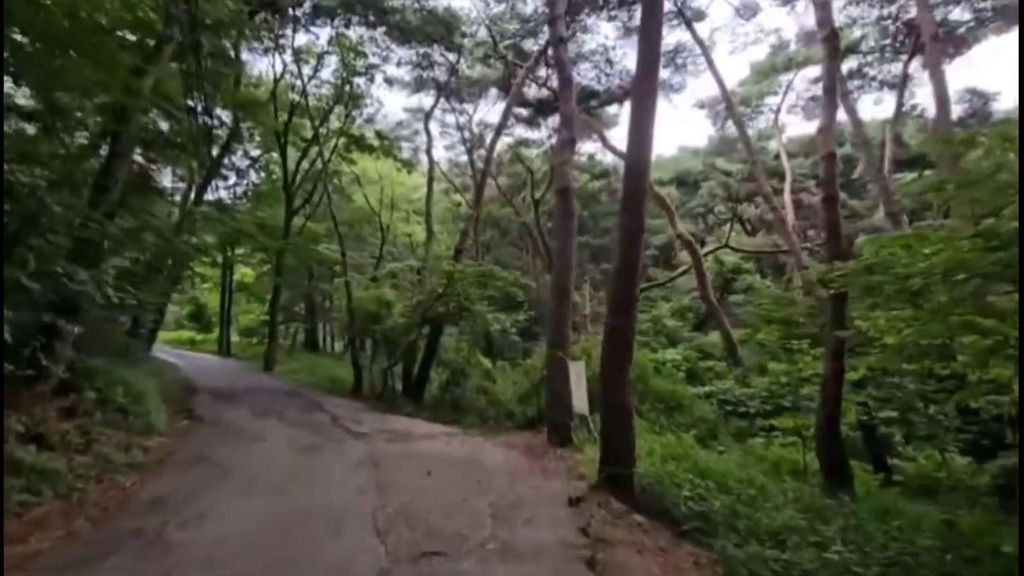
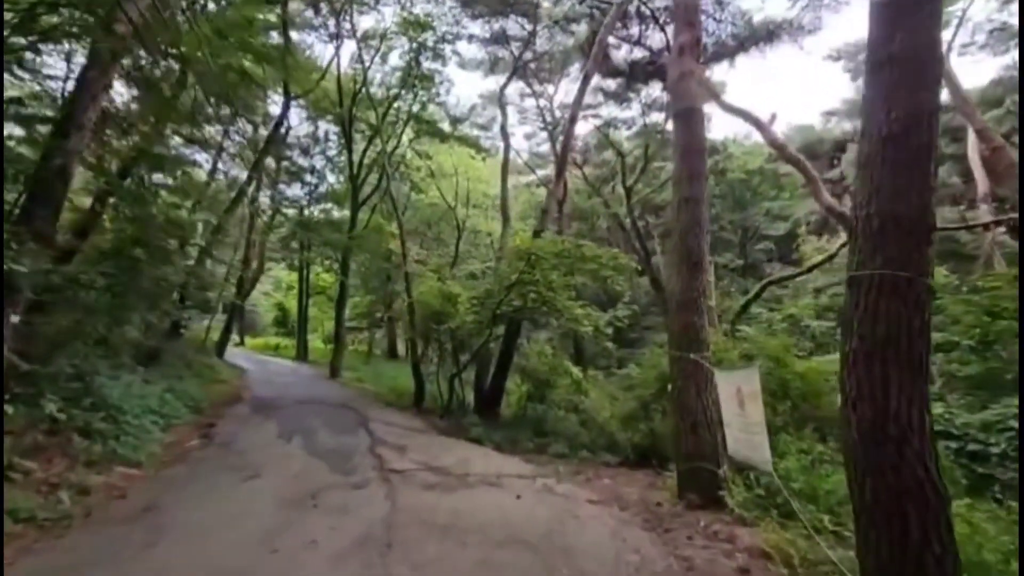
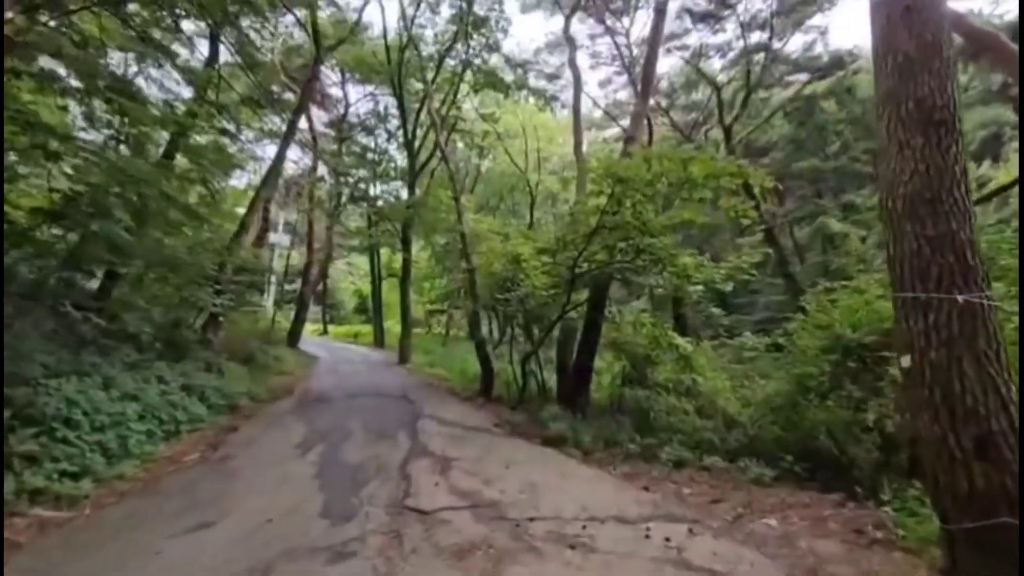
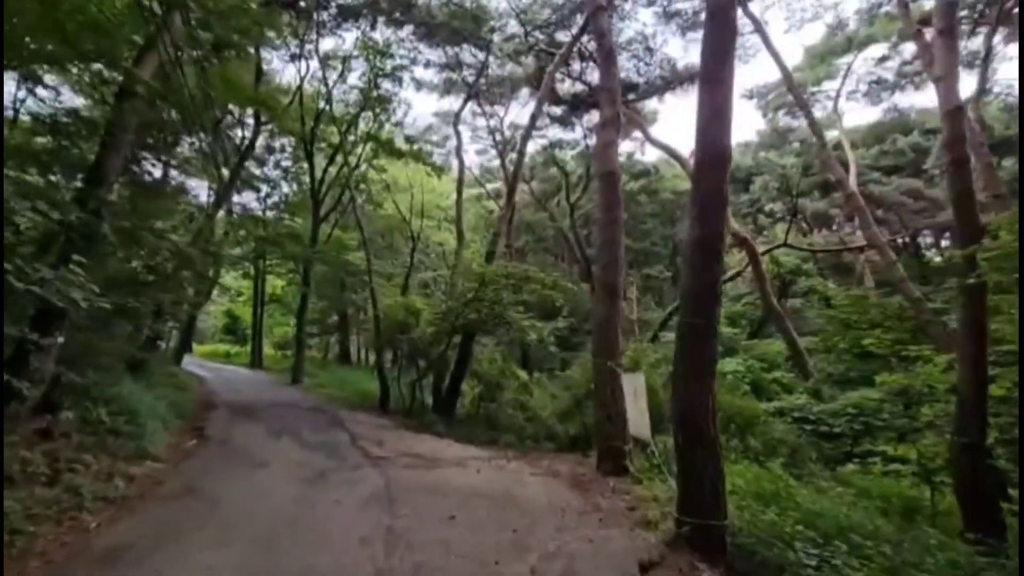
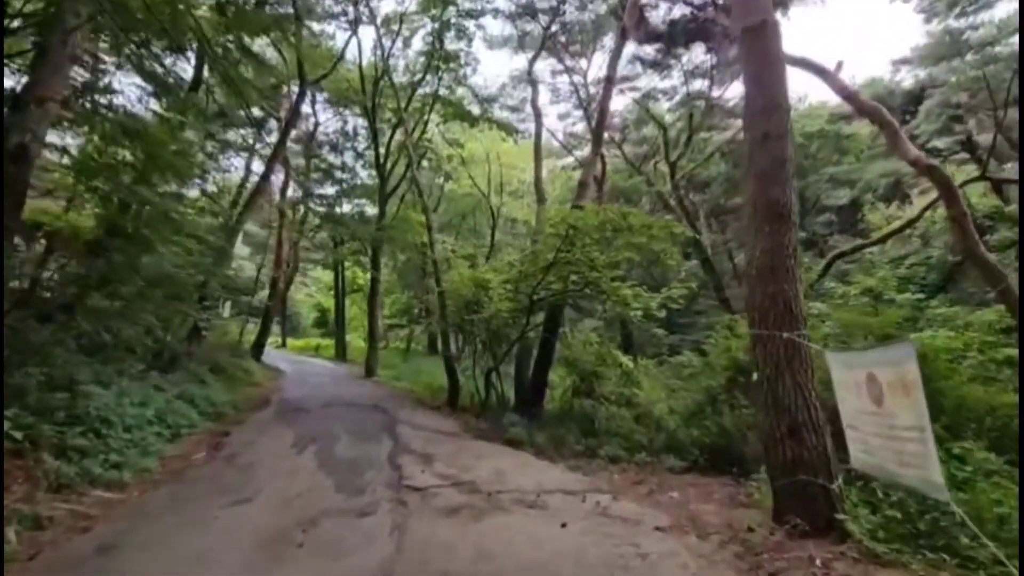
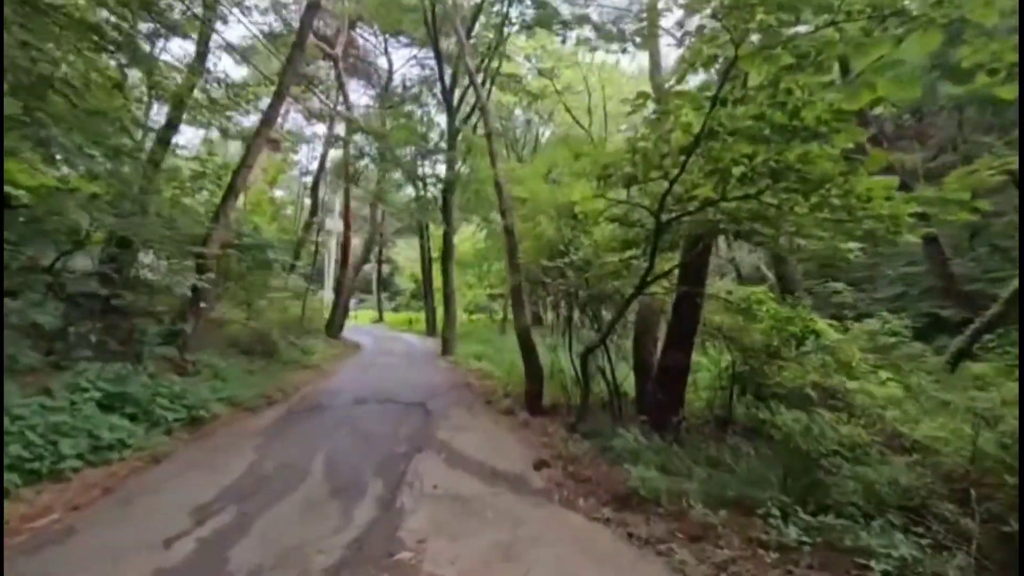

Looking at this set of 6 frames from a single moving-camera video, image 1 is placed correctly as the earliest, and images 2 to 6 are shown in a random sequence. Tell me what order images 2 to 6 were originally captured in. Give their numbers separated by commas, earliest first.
4, 2, 5, 3, 6
